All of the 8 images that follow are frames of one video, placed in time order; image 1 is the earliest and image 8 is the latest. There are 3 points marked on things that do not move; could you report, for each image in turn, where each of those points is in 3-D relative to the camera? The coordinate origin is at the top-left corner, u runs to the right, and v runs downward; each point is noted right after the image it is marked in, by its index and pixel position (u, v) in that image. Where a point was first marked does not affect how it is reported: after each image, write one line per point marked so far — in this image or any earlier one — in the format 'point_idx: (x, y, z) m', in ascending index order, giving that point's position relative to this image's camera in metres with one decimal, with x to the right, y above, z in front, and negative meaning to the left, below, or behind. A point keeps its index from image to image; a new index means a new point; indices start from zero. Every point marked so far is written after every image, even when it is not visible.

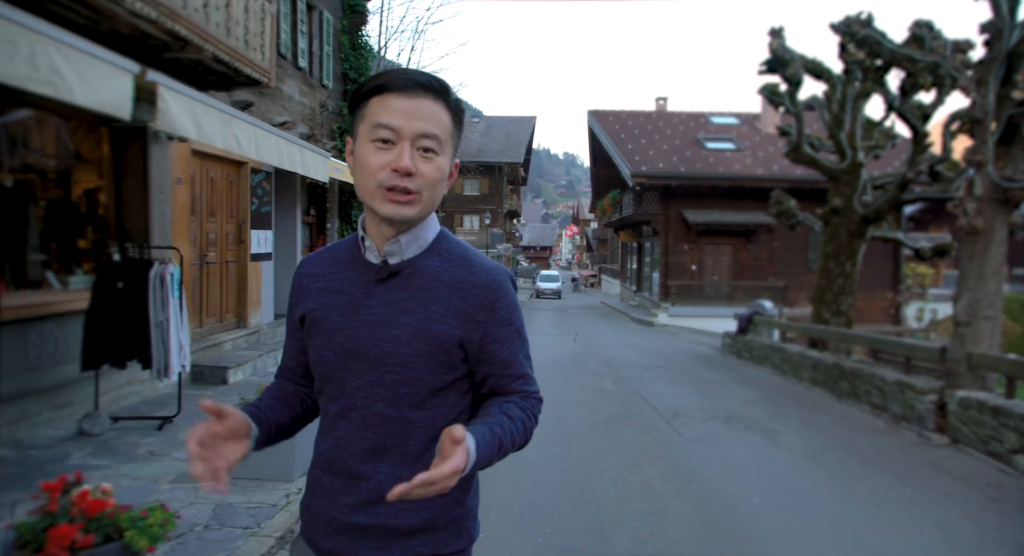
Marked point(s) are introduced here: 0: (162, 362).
0: (-3.4, -0.8, +6.0) m
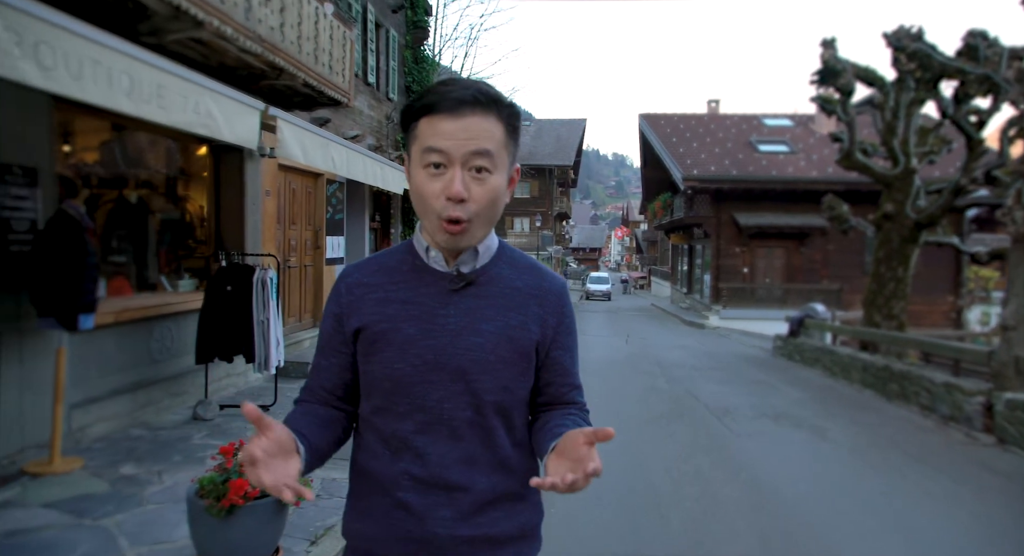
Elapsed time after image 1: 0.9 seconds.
0: (-2.8, -0.9, +6.8) m
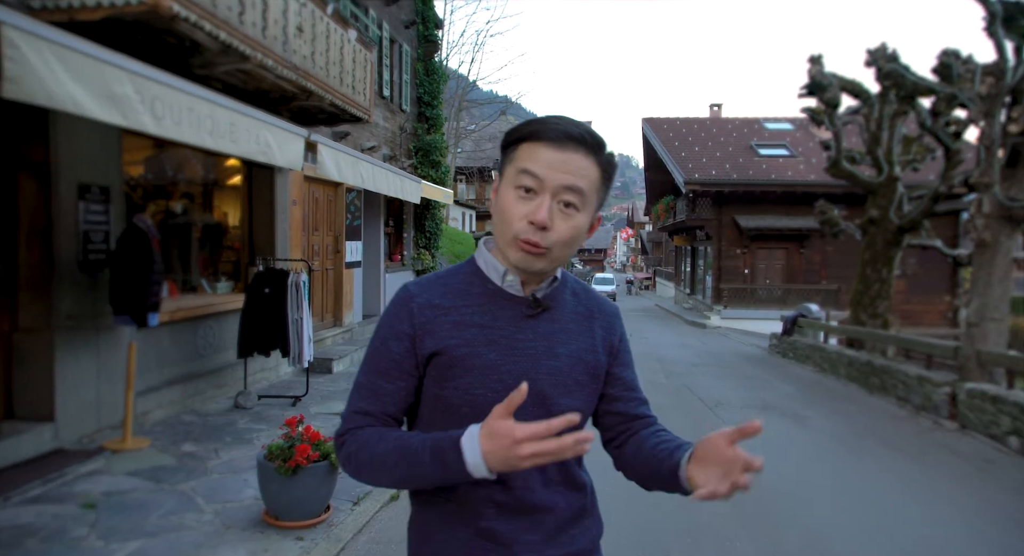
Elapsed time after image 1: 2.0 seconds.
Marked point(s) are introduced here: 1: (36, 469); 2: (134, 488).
0: (-2.7, -0.9, +7.6) m
1: (-3.8, -1.5, +4.9) m
2: (-2.9, -1.6, +4.7) m
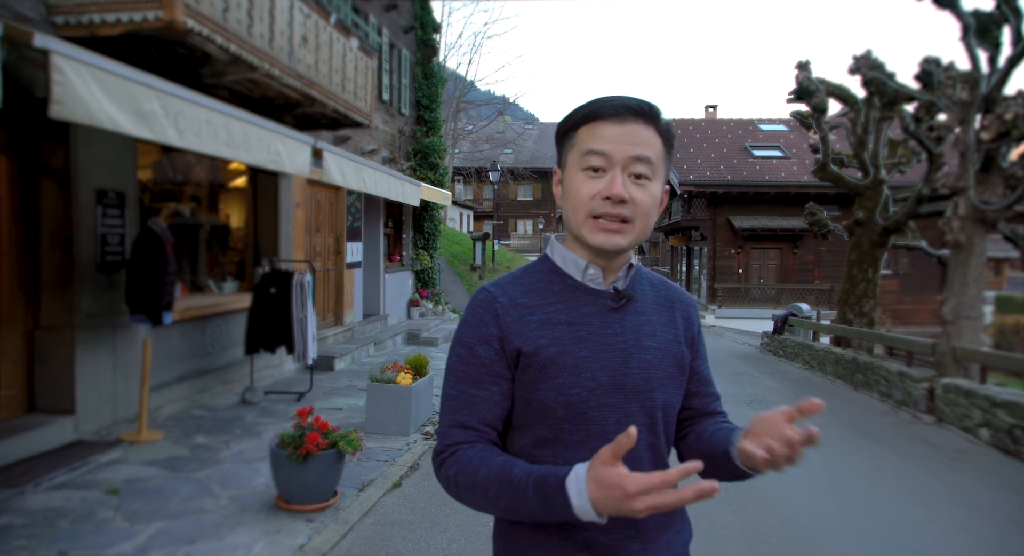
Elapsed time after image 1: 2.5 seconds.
0: (-2.7, -0.9, +7.9) m
1: (-3.8, -1.5, +5.2) m
2: (-3.0, -1.6, +5.0) m
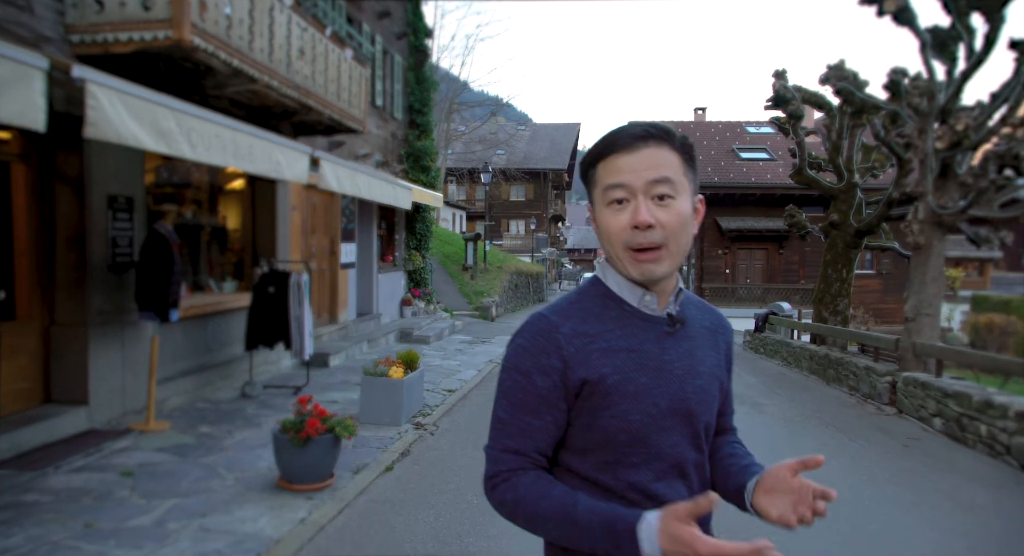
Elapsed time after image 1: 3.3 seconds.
0: (-2.9, -0.9, +8.3) m
1: (-4.0, -1.5, +5.6) m
2: (-3.1, -1.6, +5.5) m
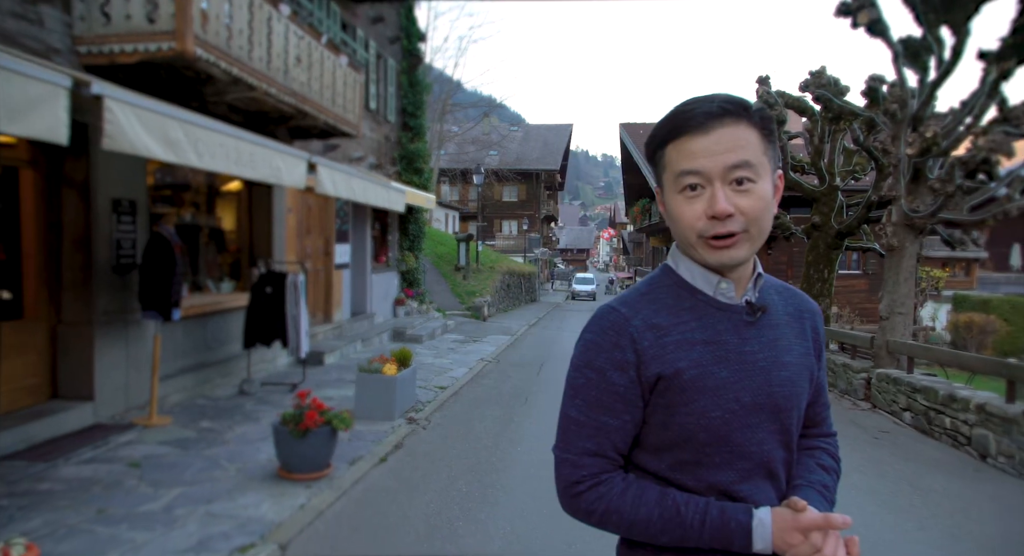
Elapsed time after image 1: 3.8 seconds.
0: (-3.0, -0.9, +8.6) m
1: (-4.1, -1.5, +5.9) m
2: (-3.2, -1.6, +5.7) m
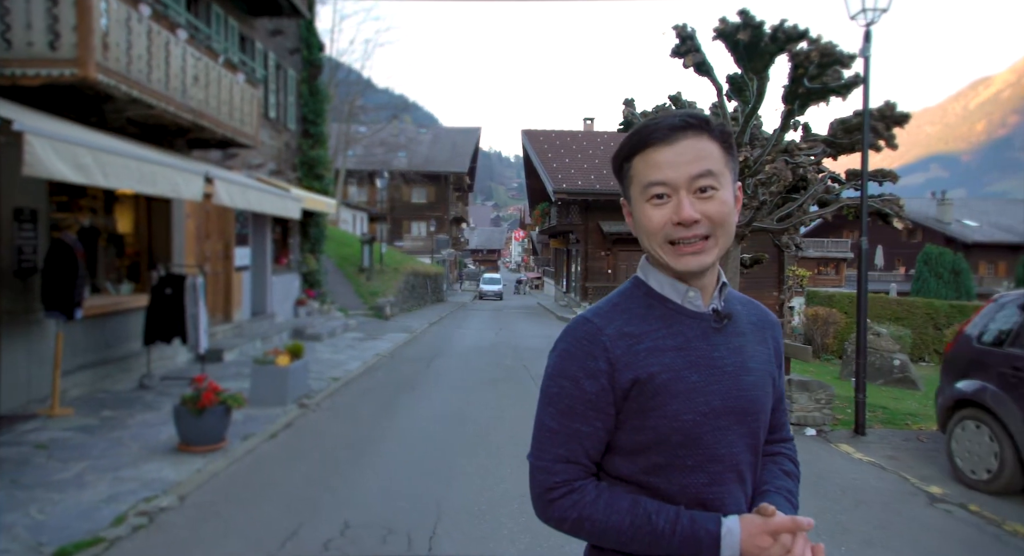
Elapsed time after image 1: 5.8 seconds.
0: (-4.8, -0.9, +9.3) m
1: (-5.5, -1.6, +6.4) m
2: (-4.6, -1.7, +6.4) m
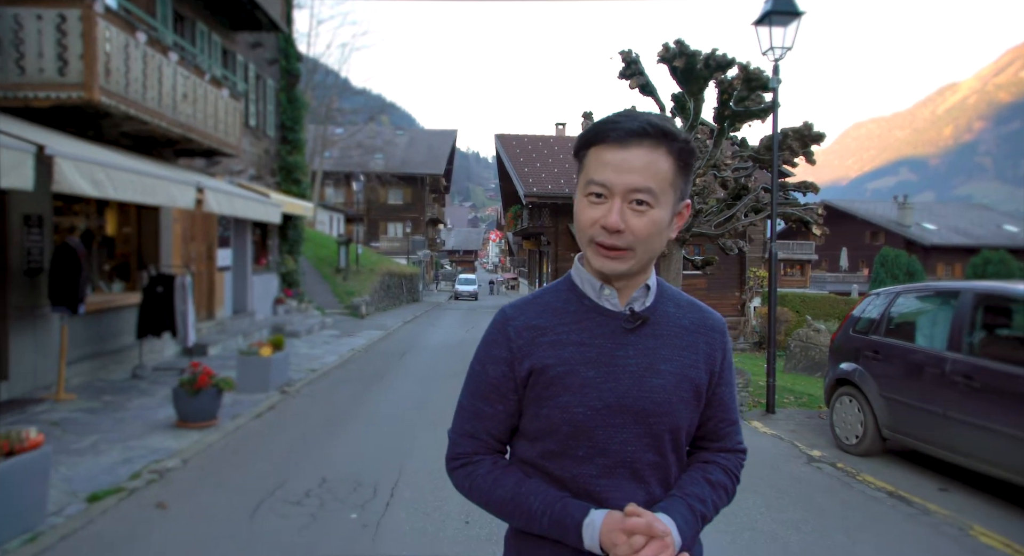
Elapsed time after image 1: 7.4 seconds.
0: (-5.5, -0.9, +10.2) m
1: (-6.1, -1.6, +7.3) m
2: (-5.2, -1.7, +7.3) m
